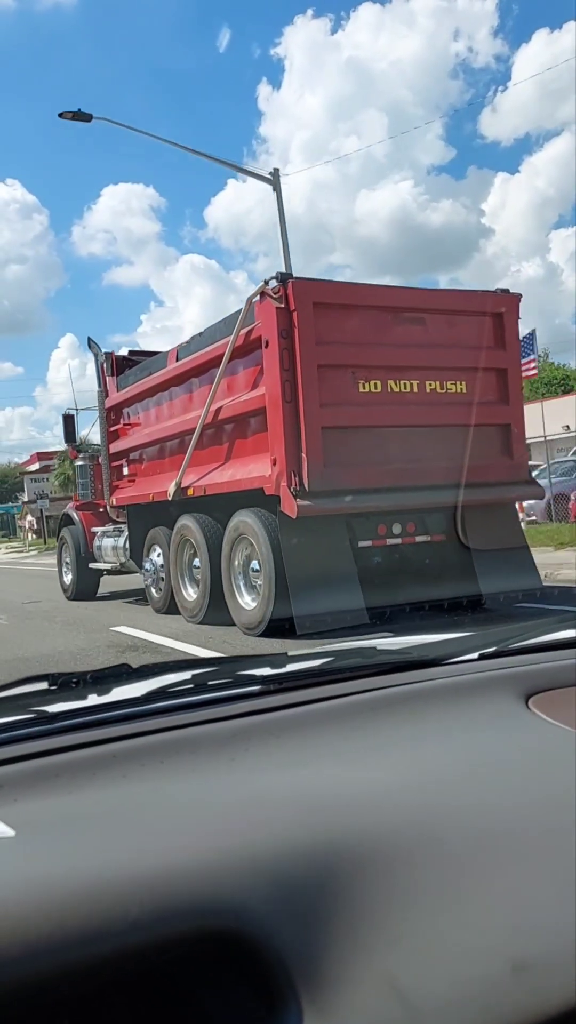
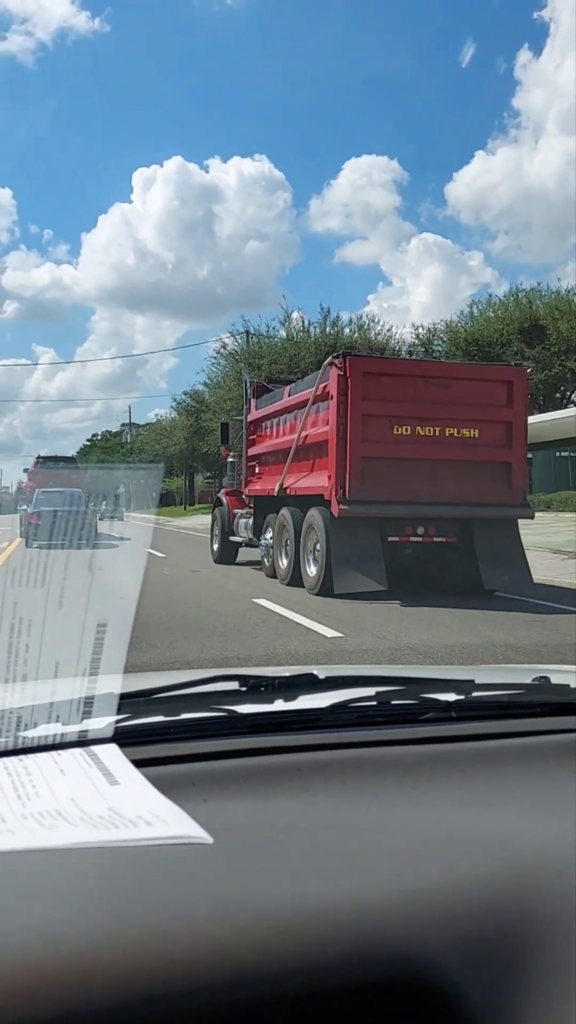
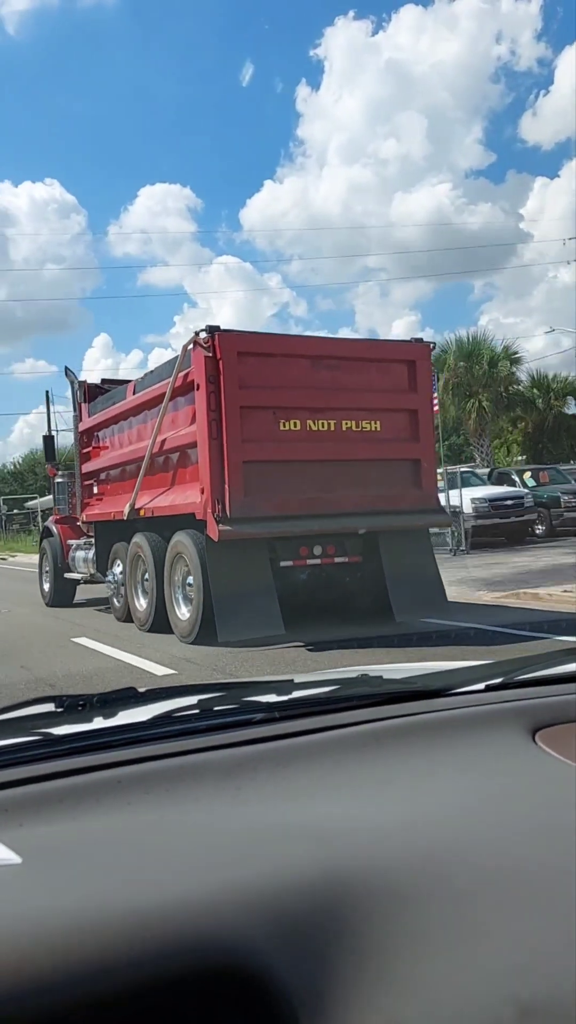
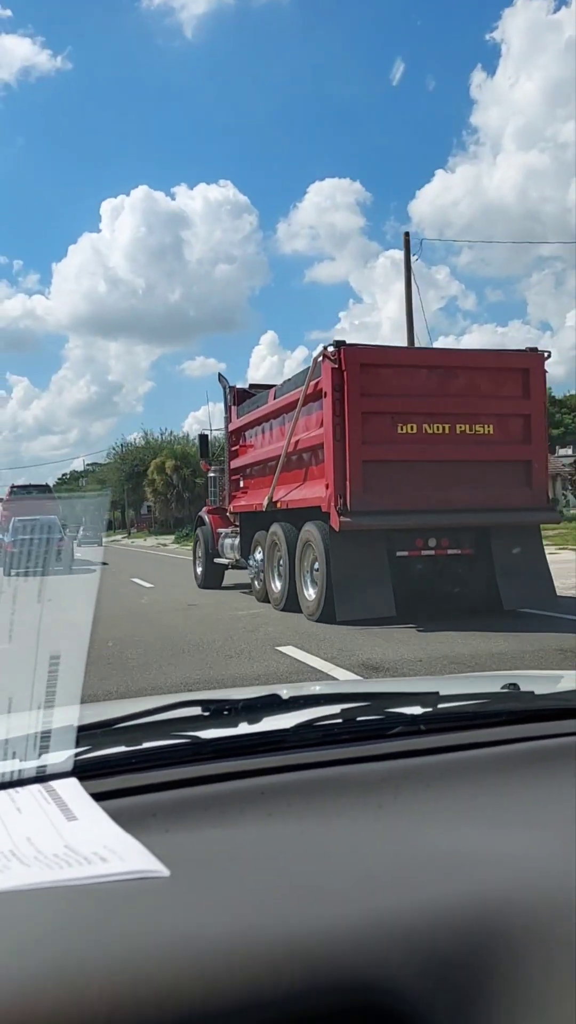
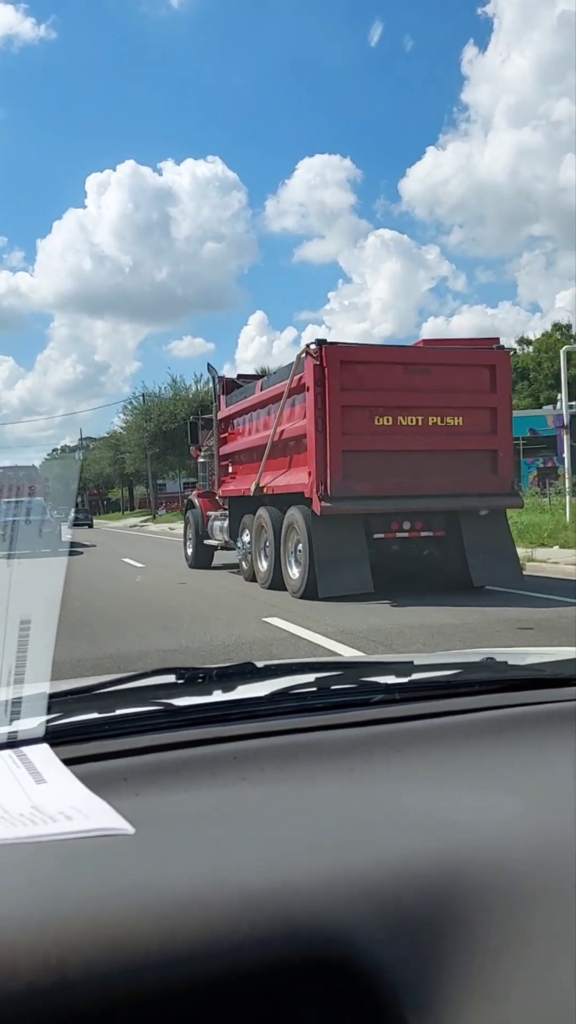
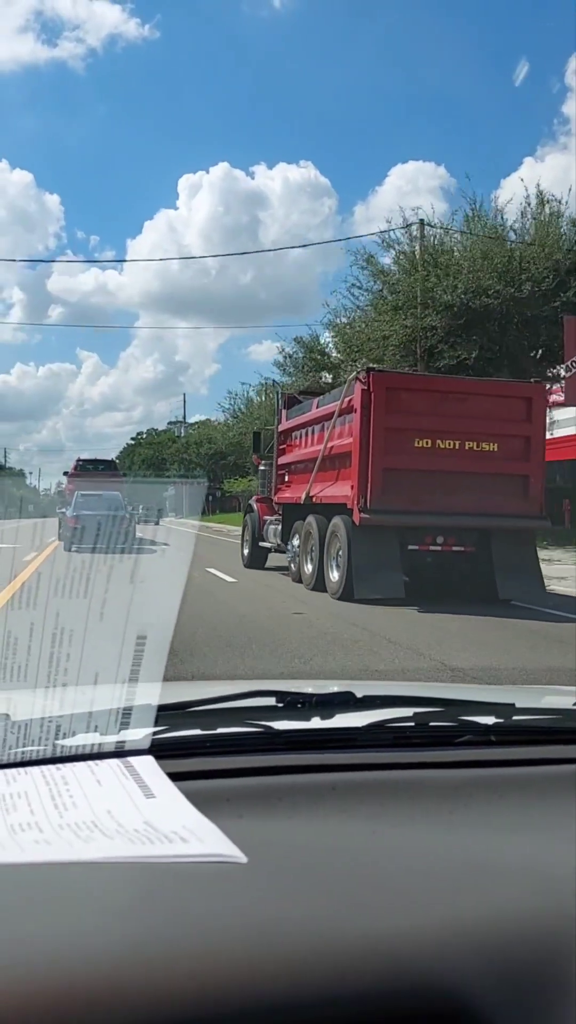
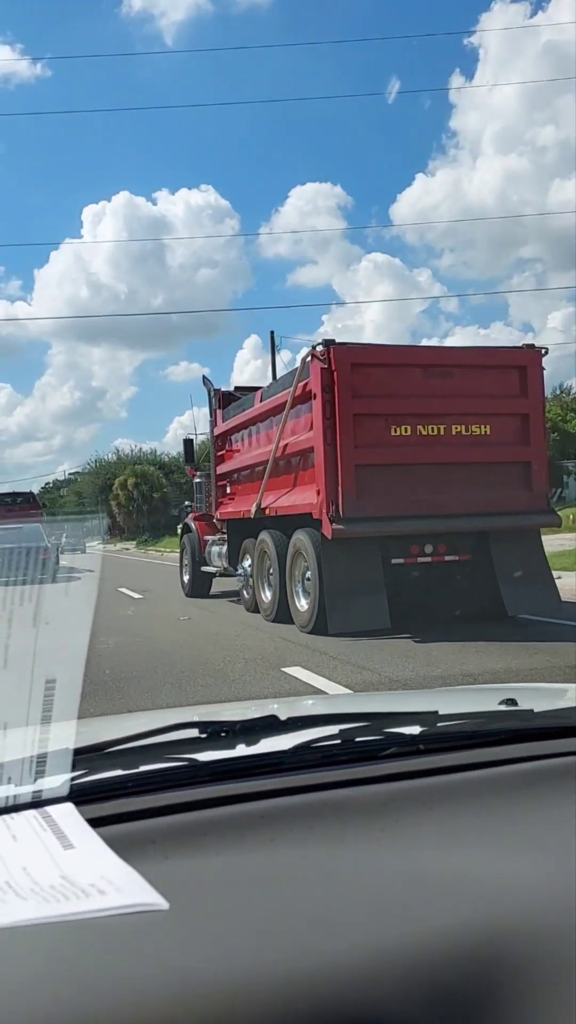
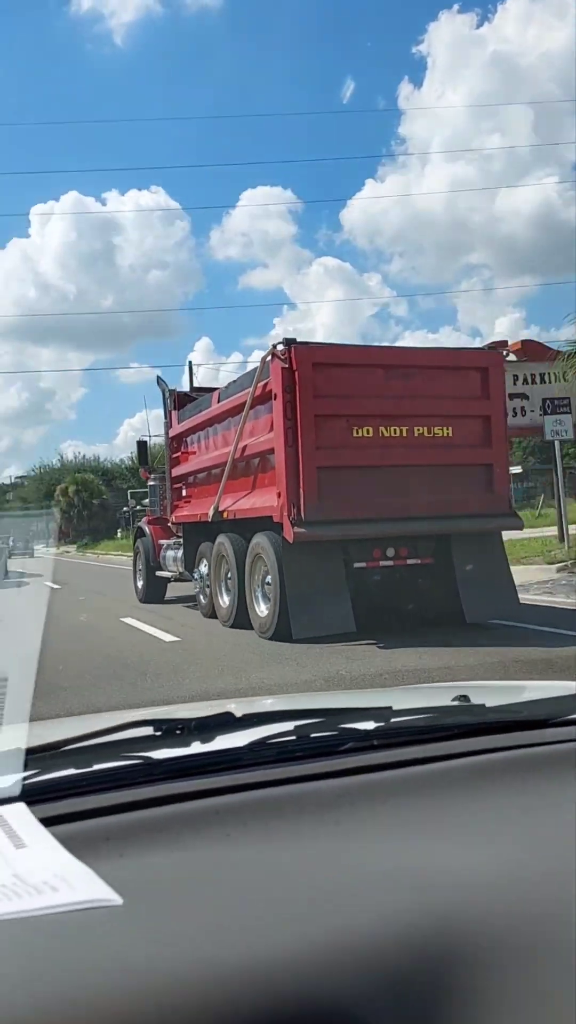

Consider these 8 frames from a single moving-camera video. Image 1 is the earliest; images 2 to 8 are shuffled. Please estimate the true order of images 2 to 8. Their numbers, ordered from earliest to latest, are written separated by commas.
3, 8, 7, 4, 5, 2, 6
